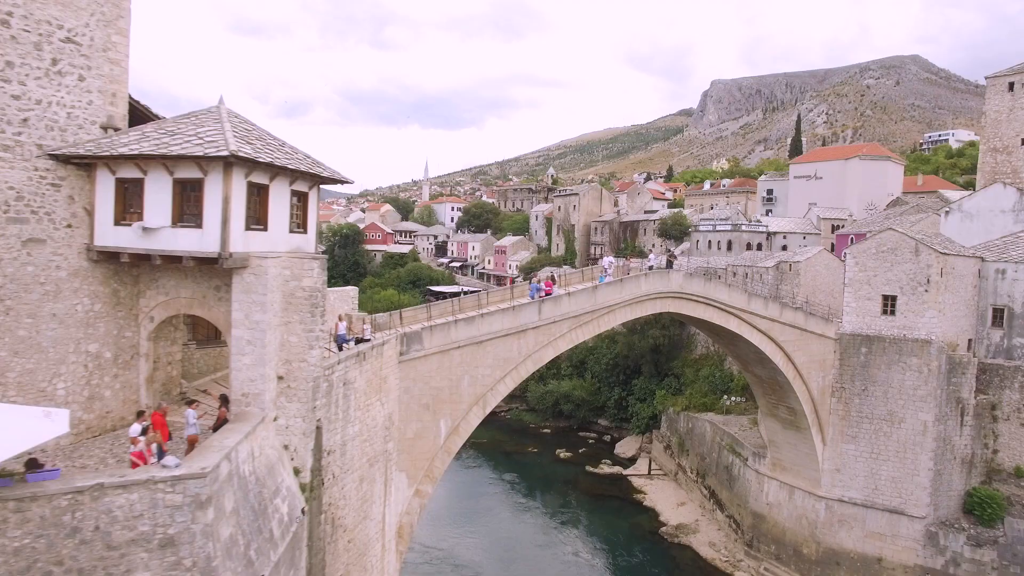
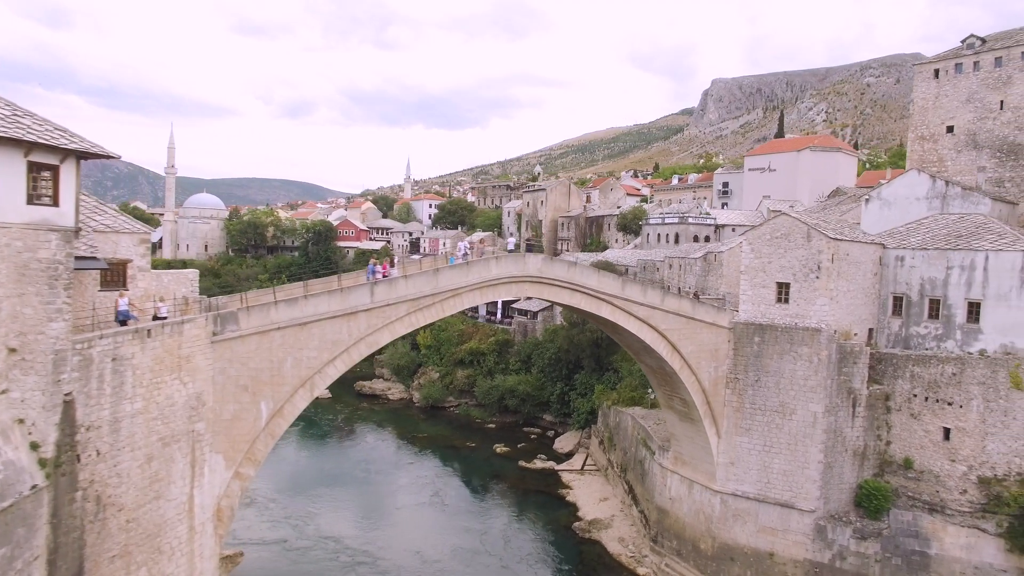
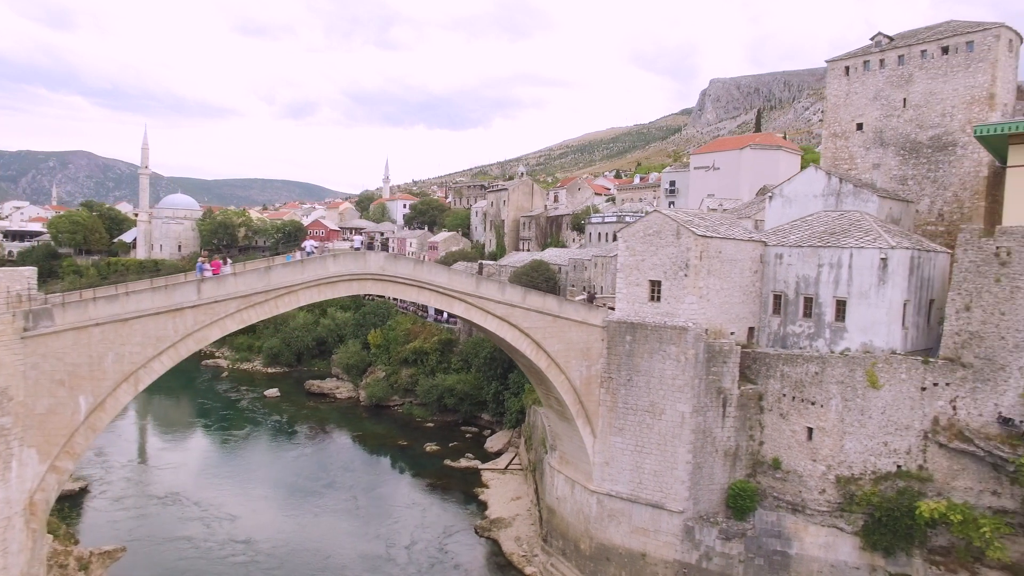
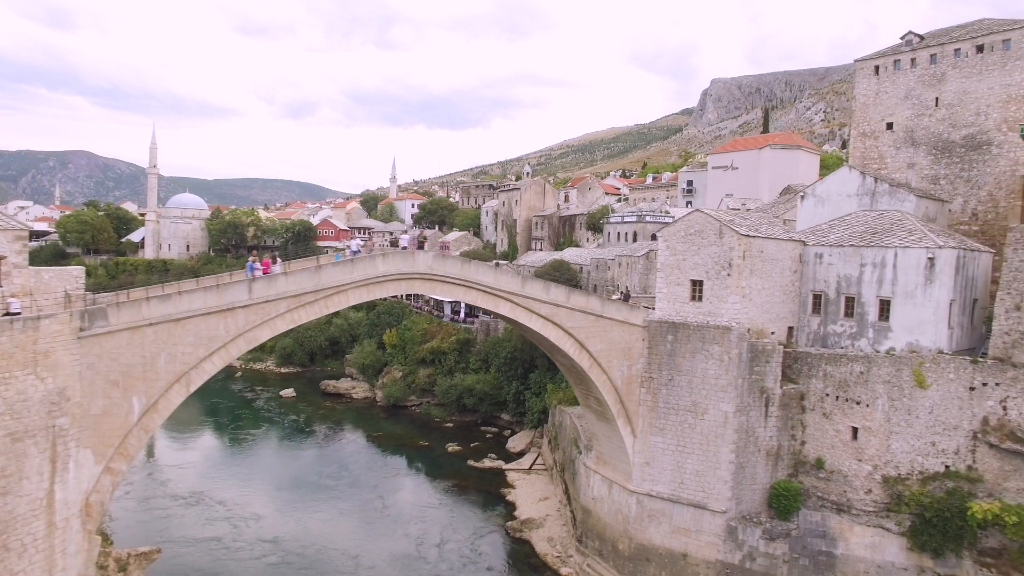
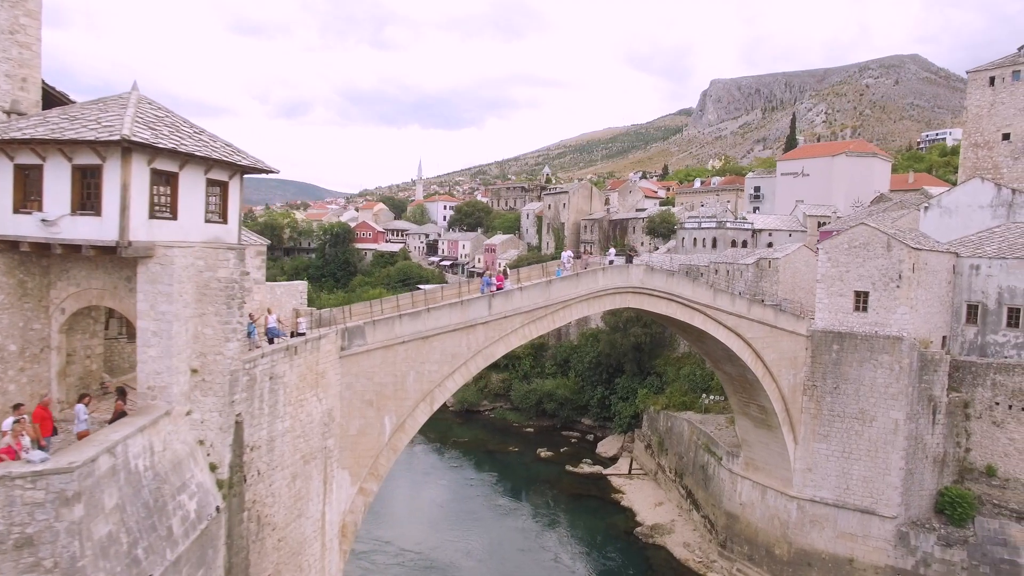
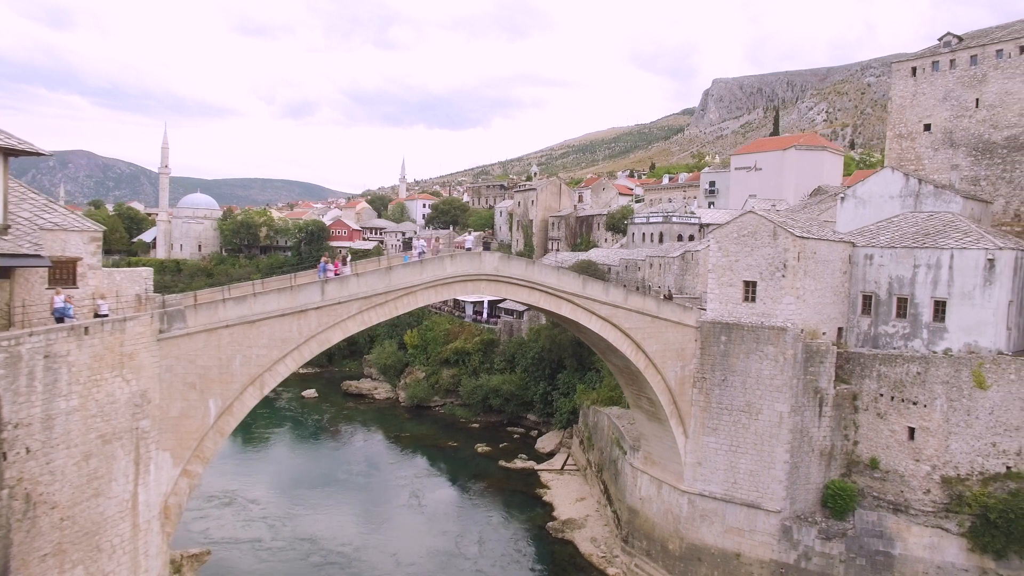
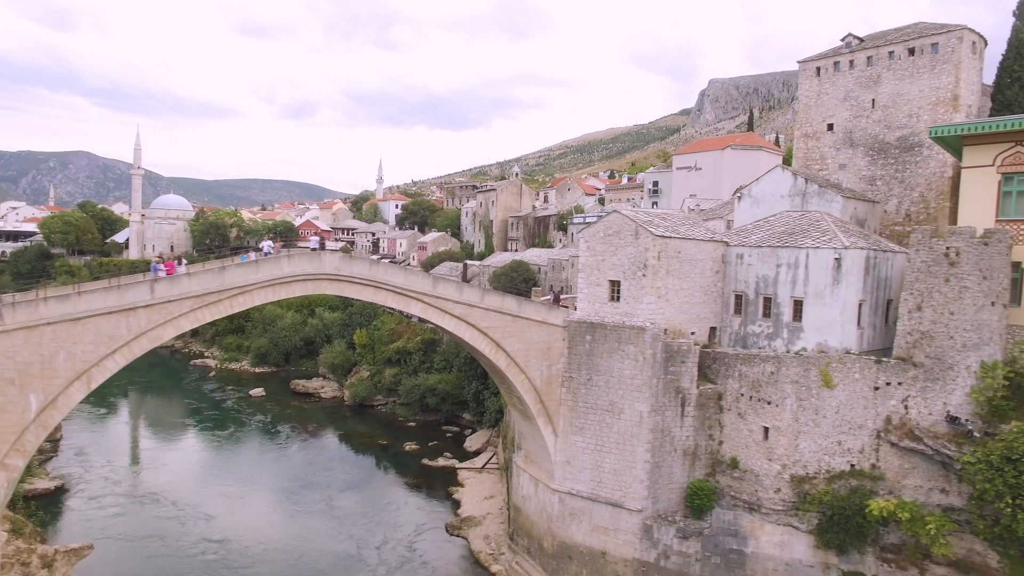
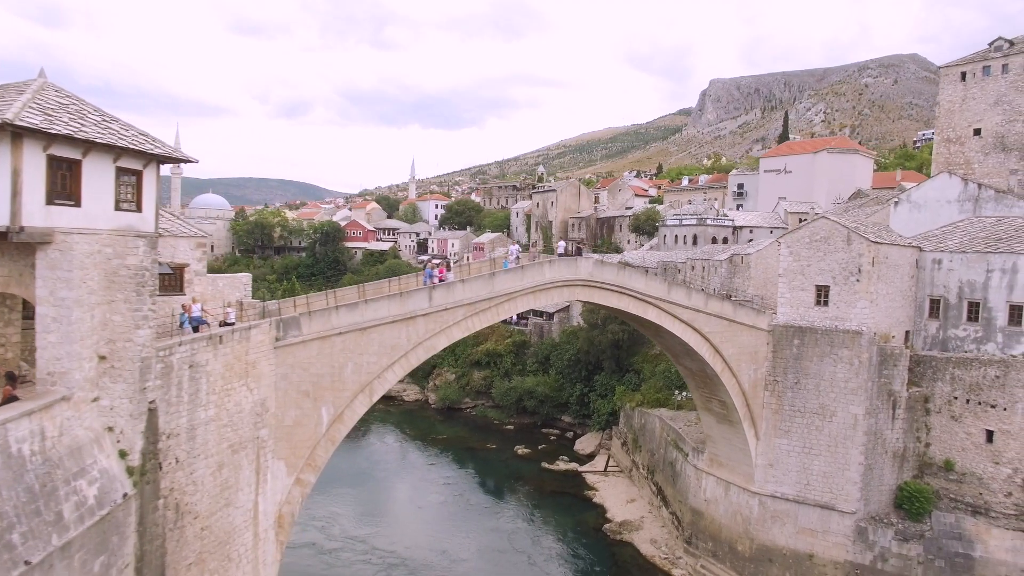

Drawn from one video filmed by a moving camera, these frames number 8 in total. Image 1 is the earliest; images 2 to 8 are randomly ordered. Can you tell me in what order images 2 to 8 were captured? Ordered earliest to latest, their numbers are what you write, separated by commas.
5, 8, 2, 6, 4, 3, 7
